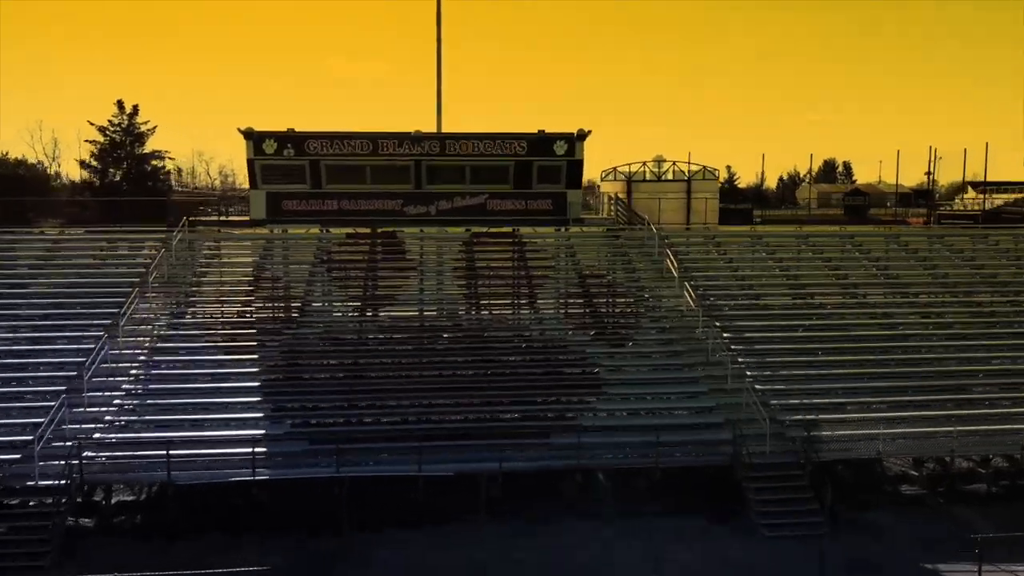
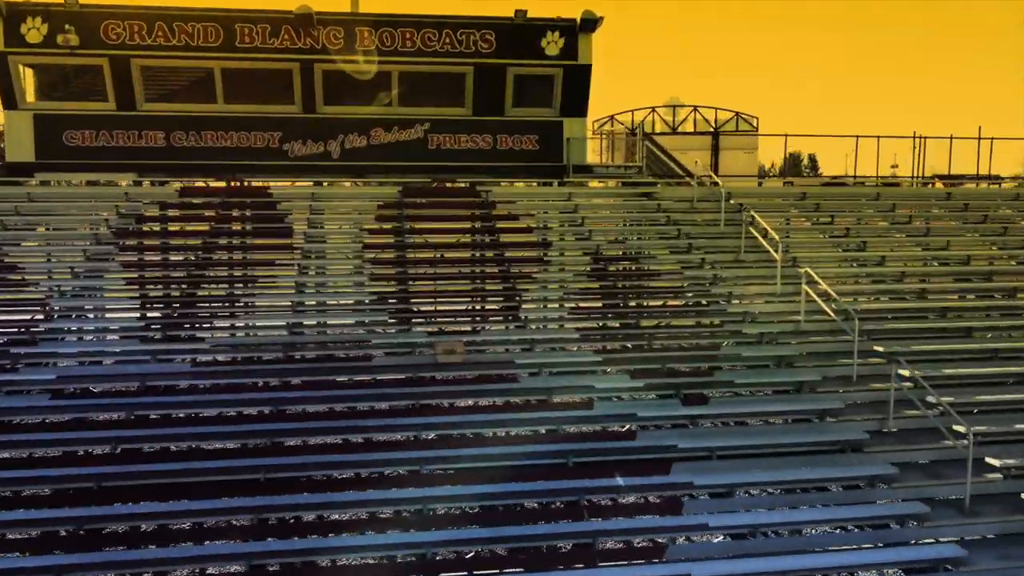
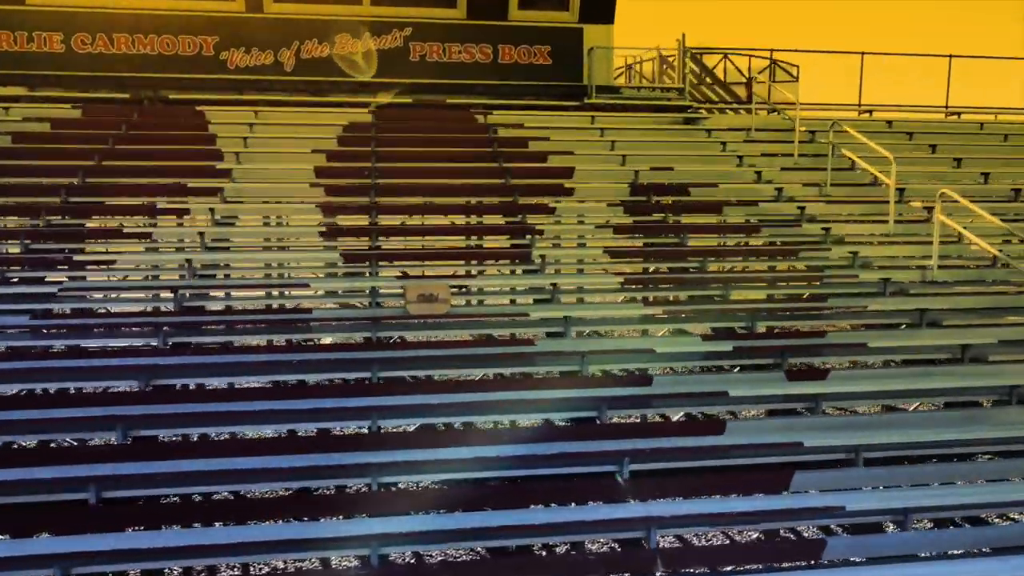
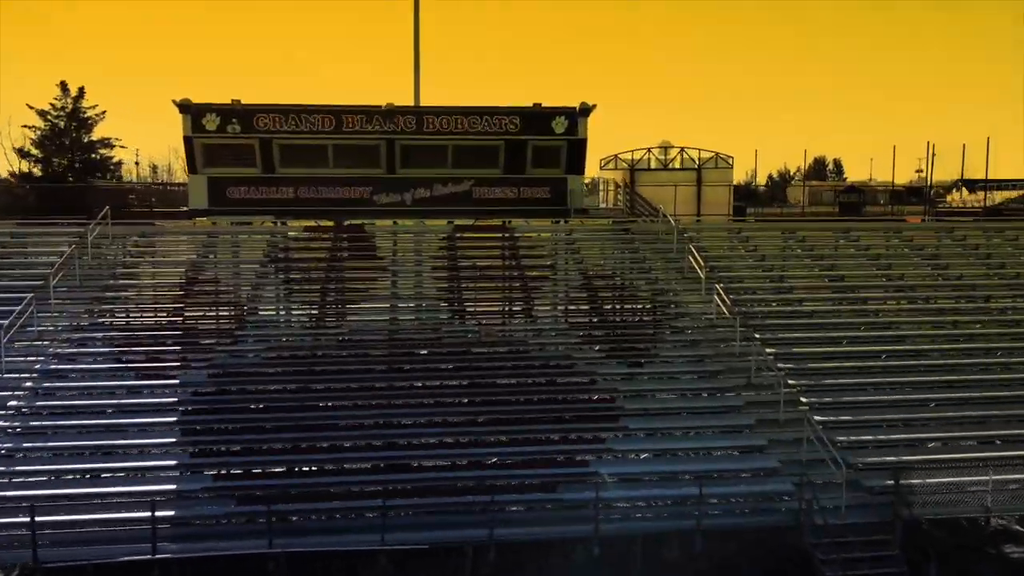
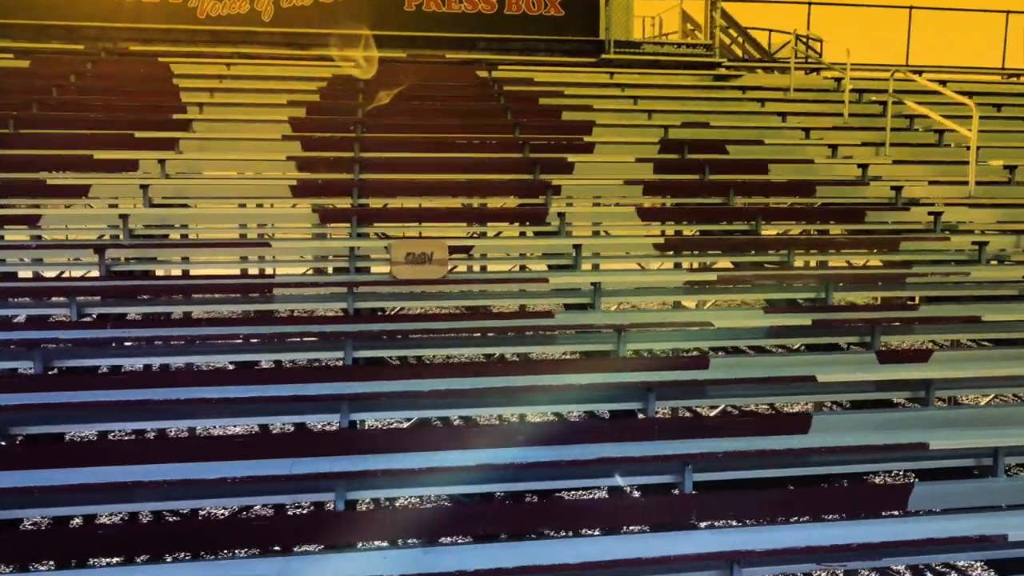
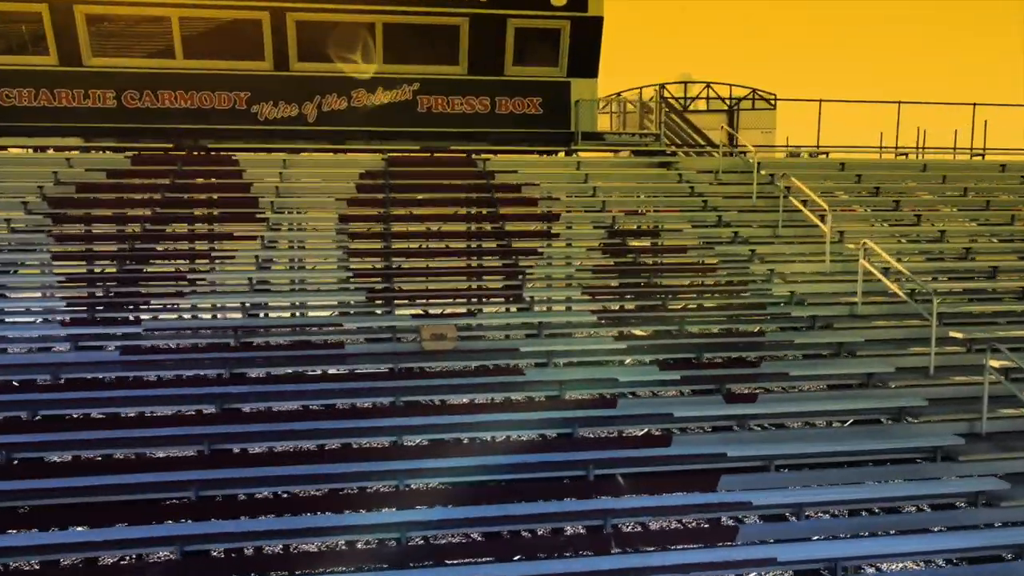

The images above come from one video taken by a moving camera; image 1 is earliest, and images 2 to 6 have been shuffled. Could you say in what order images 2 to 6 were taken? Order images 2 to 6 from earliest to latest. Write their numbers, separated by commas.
4, 2, 6, 3, 5
